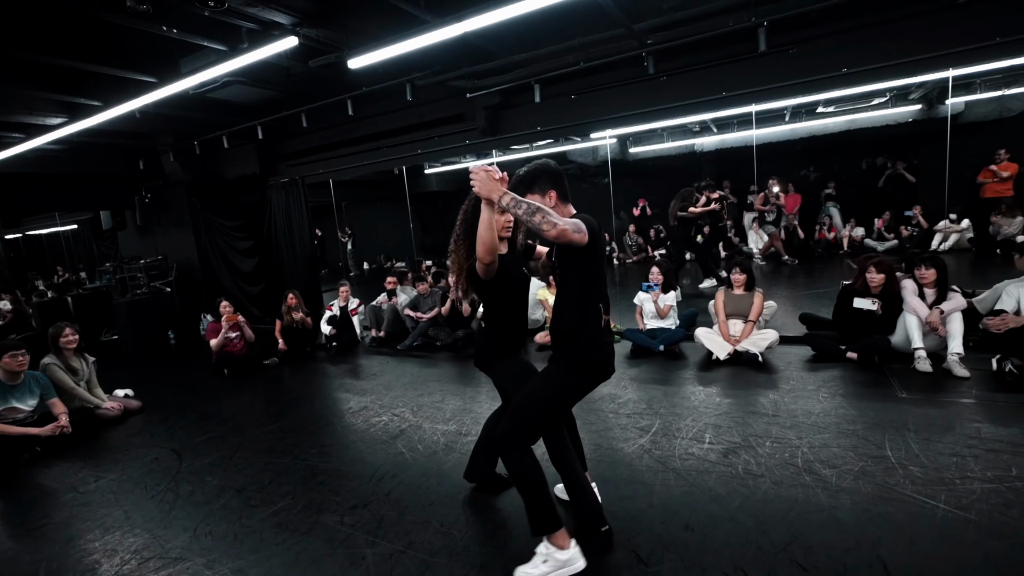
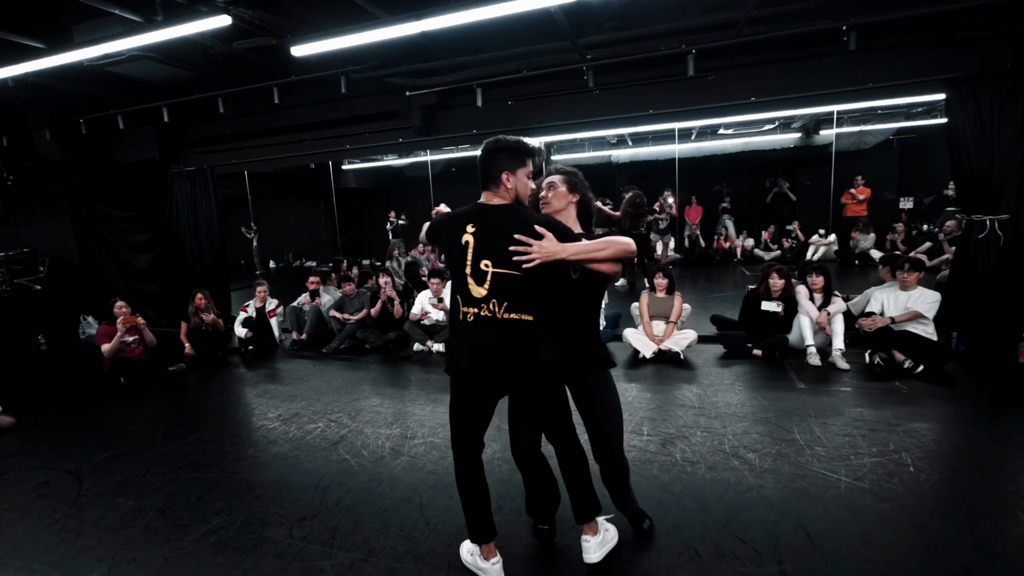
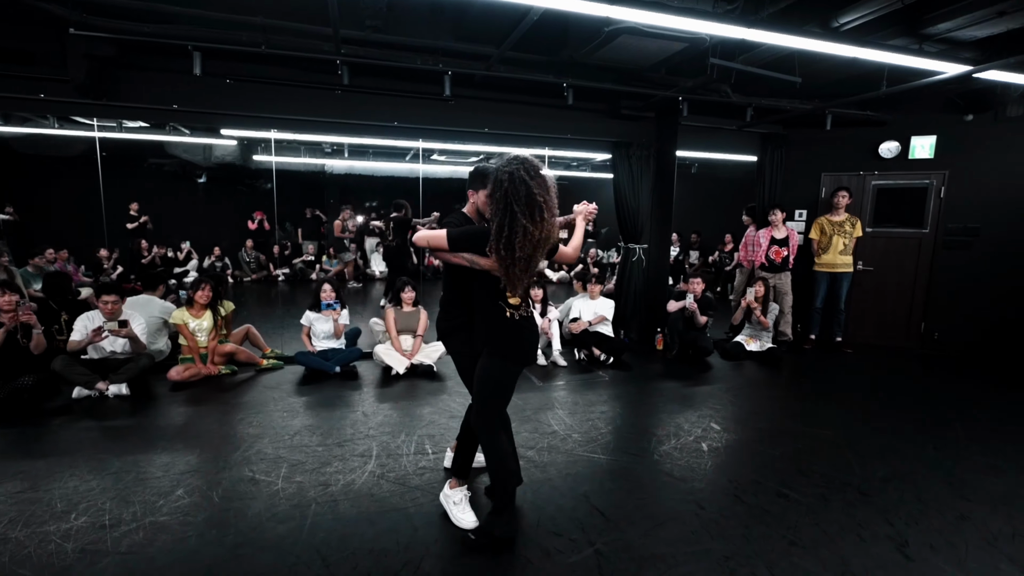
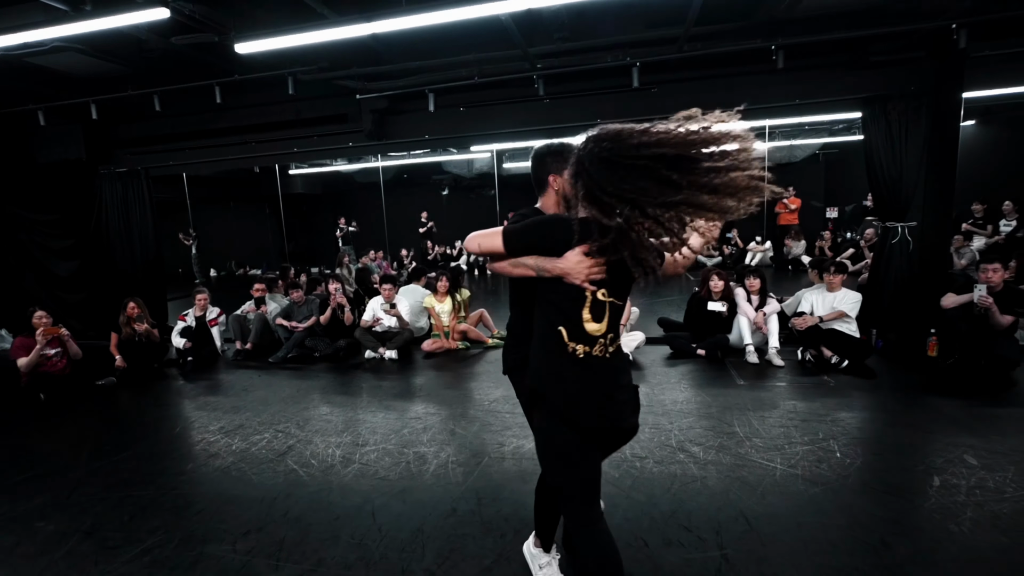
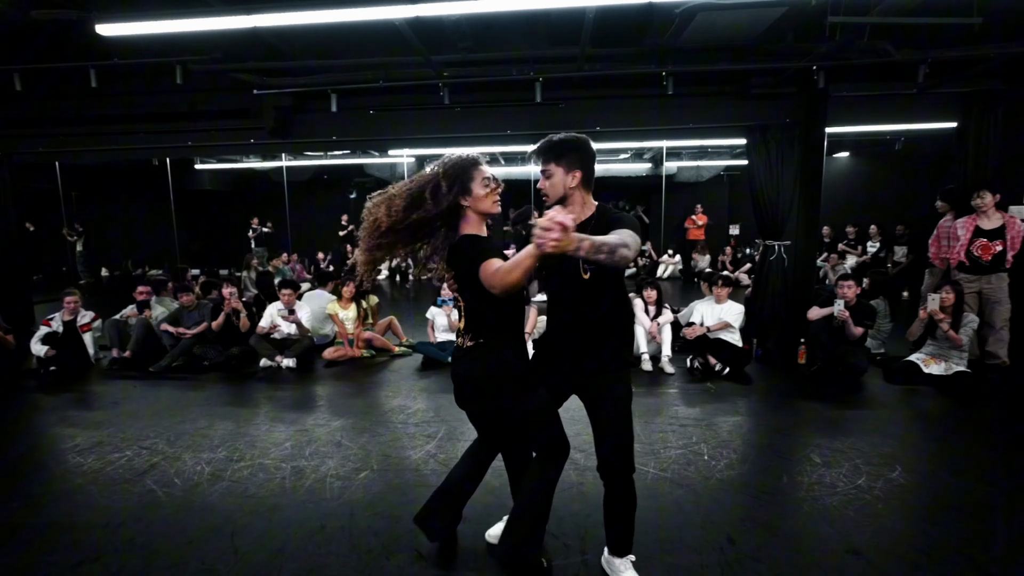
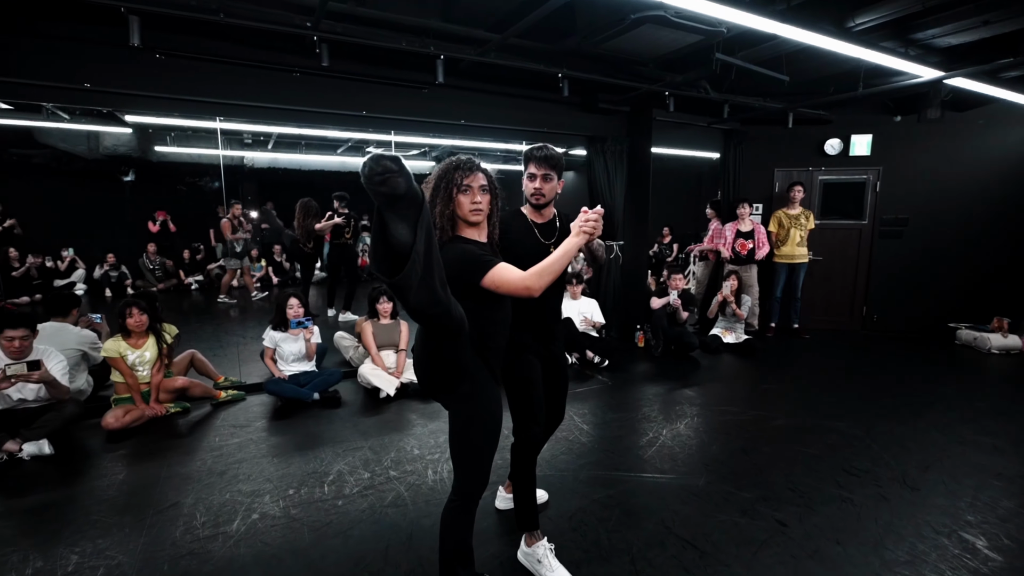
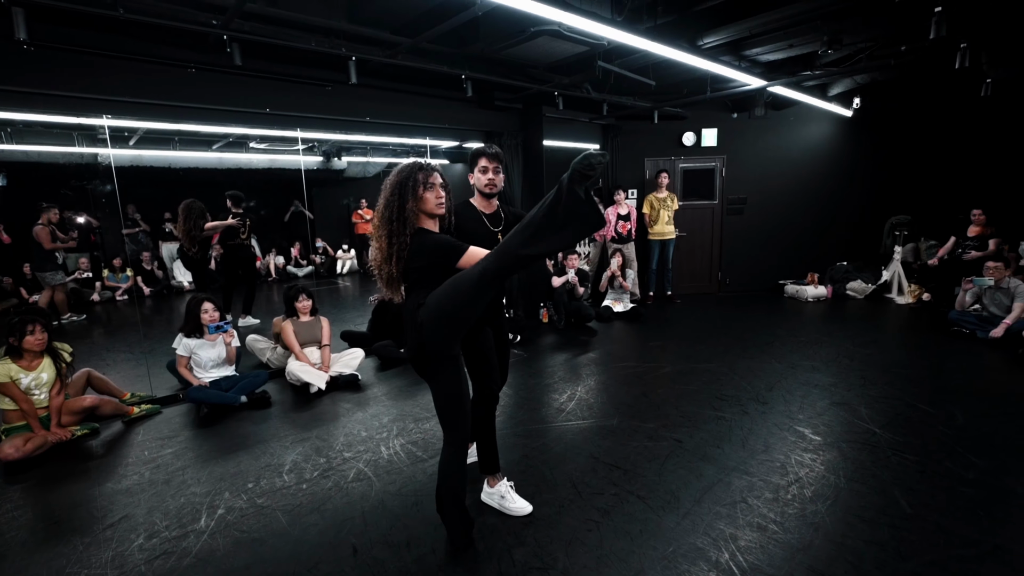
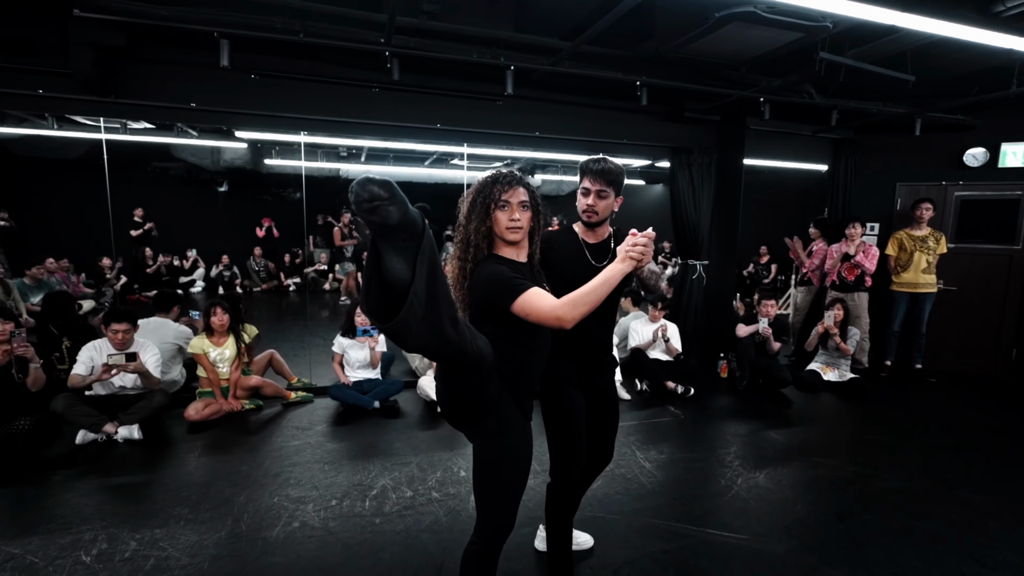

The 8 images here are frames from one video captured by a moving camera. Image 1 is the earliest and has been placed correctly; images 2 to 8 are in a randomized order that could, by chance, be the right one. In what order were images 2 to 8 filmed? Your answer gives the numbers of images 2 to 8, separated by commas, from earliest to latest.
2, 4, 5, 3, 7, 6, 8
